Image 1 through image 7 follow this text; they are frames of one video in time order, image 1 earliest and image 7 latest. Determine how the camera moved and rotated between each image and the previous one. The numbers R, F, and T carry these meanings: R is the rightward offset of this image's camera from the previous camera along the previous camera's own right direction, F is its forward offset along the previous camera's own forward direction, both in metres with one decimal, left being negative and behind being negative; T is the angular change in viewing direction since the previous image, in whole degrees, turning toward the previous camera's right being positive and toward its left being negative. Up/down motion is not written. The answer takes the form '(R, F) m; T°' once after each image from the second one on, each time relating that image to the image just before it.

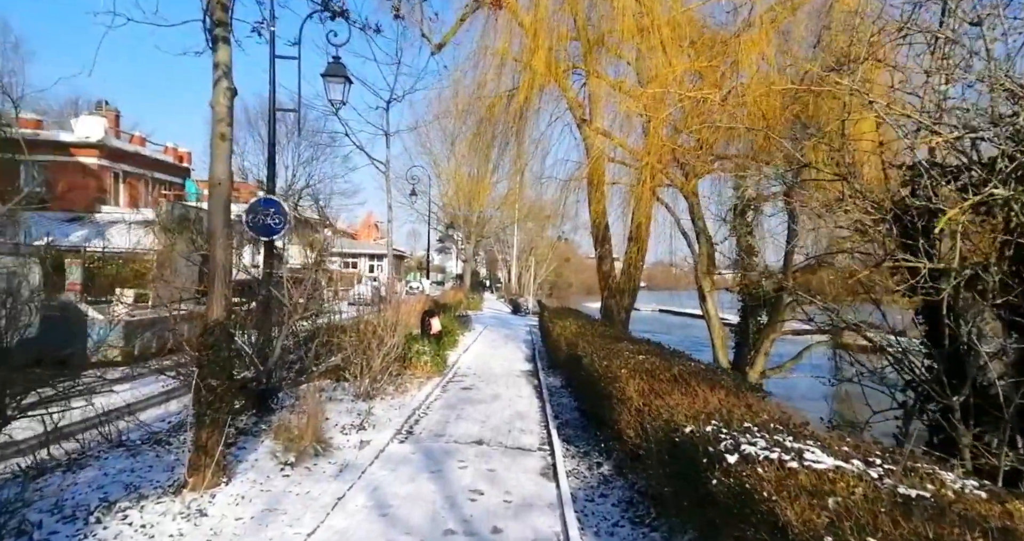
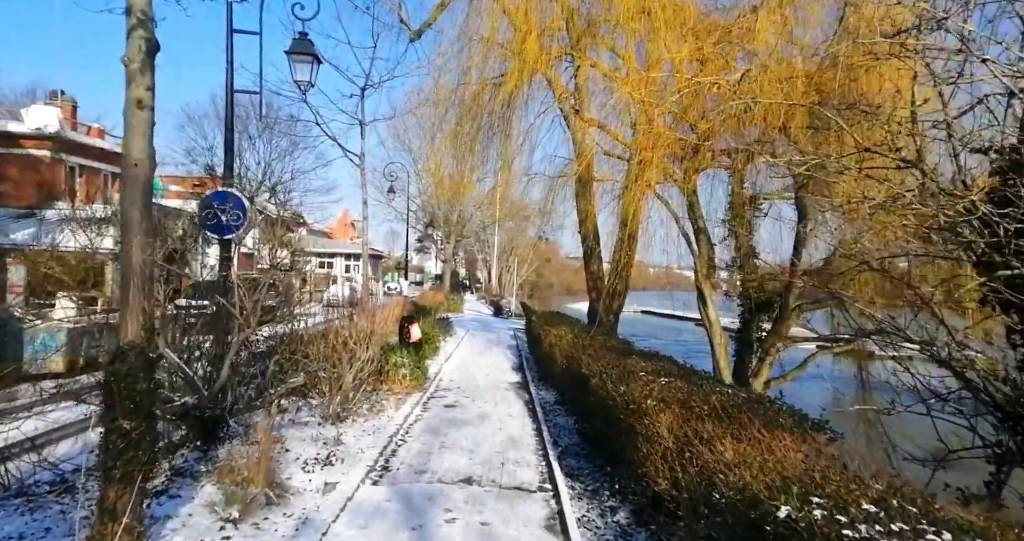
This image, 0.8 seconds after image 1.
(-0.1, +0.8) m; +2°
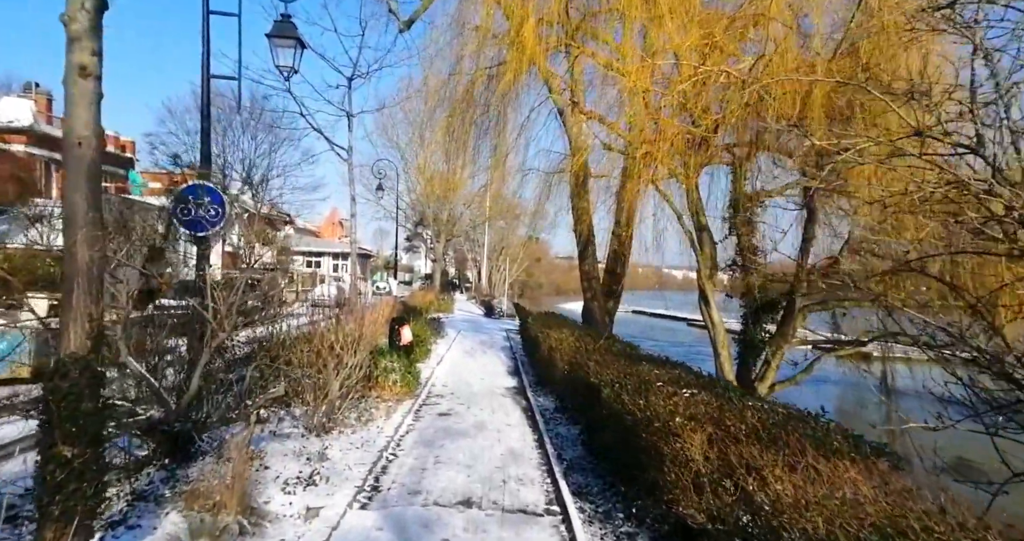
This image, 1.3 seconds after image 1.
(-0.1, +0.4) m; +1°
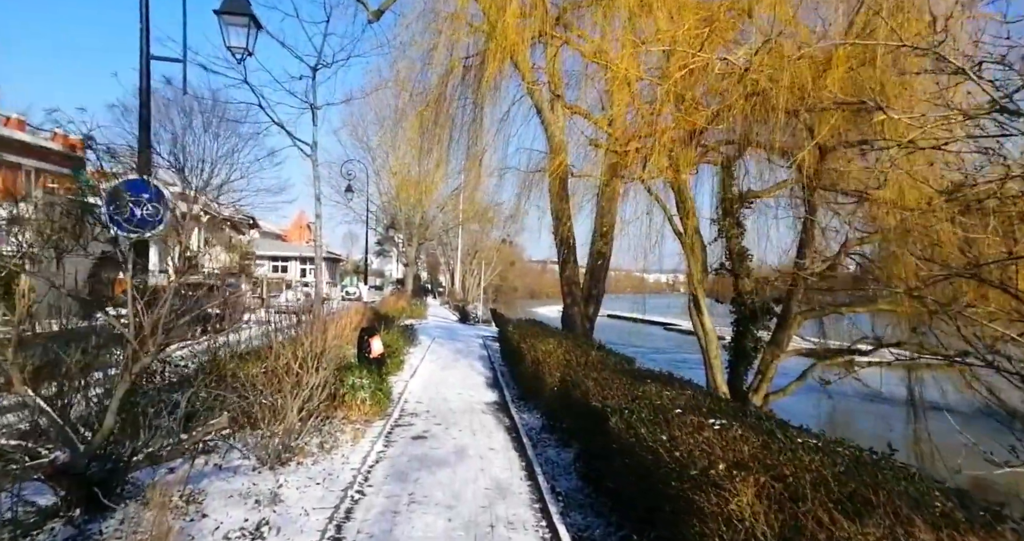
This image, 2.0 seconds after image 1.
(-0.1, +0.6) m; +3°
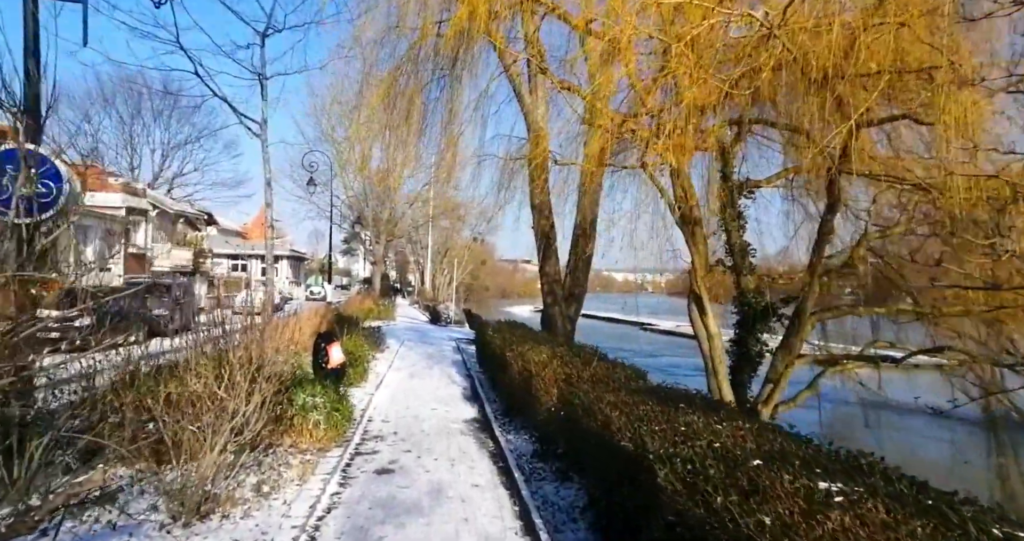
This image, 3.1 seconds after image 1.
(-0.1, +1.0) m; +3°
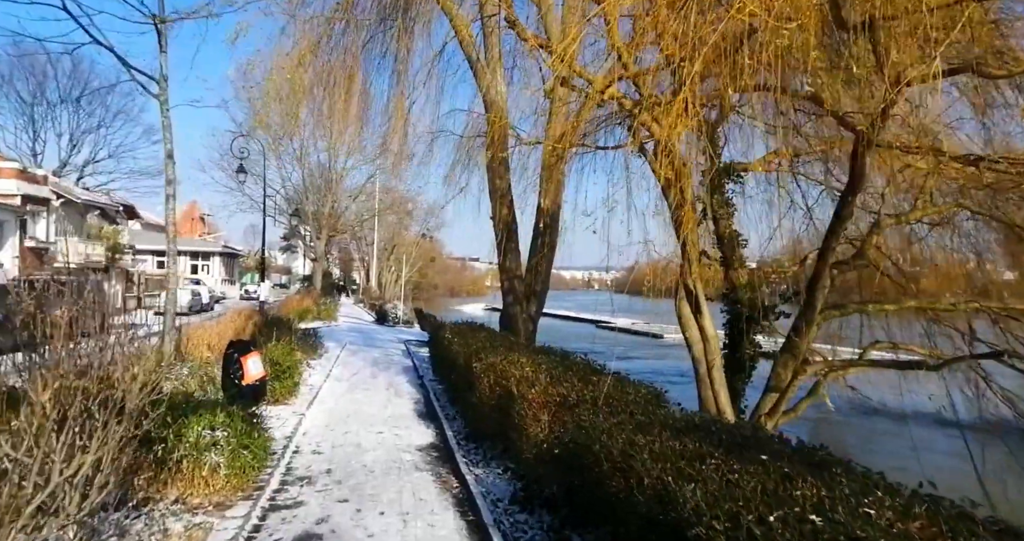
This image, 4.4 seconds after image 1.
(-0.2, +1.2) m; +5°
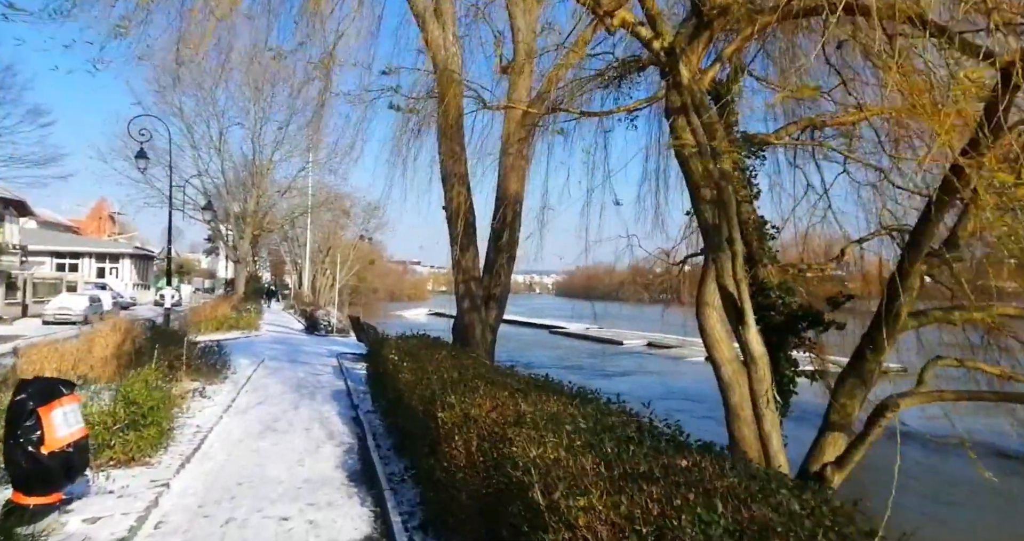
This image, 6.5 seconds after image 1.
(-0.2, +1.9) m; +6°
